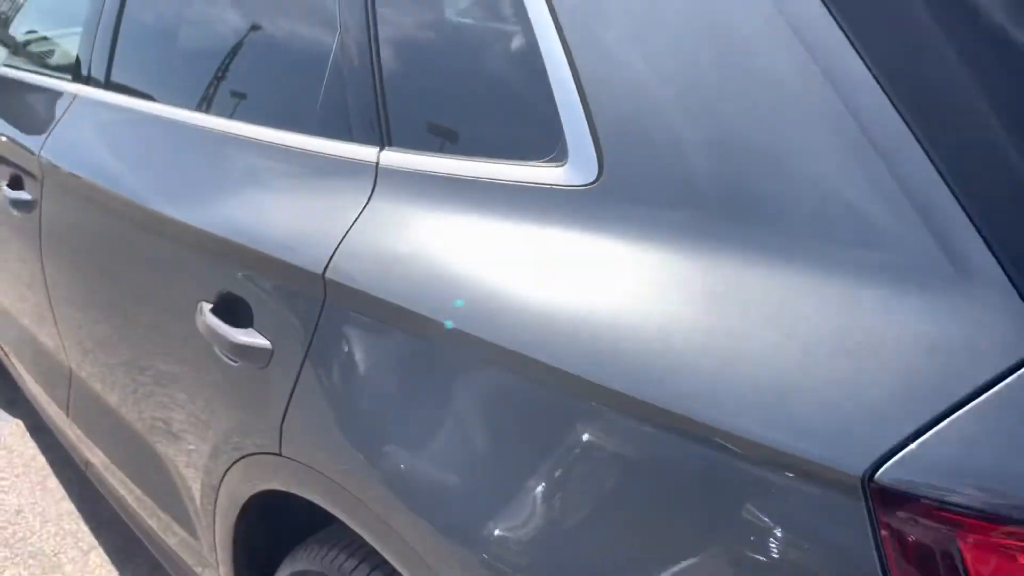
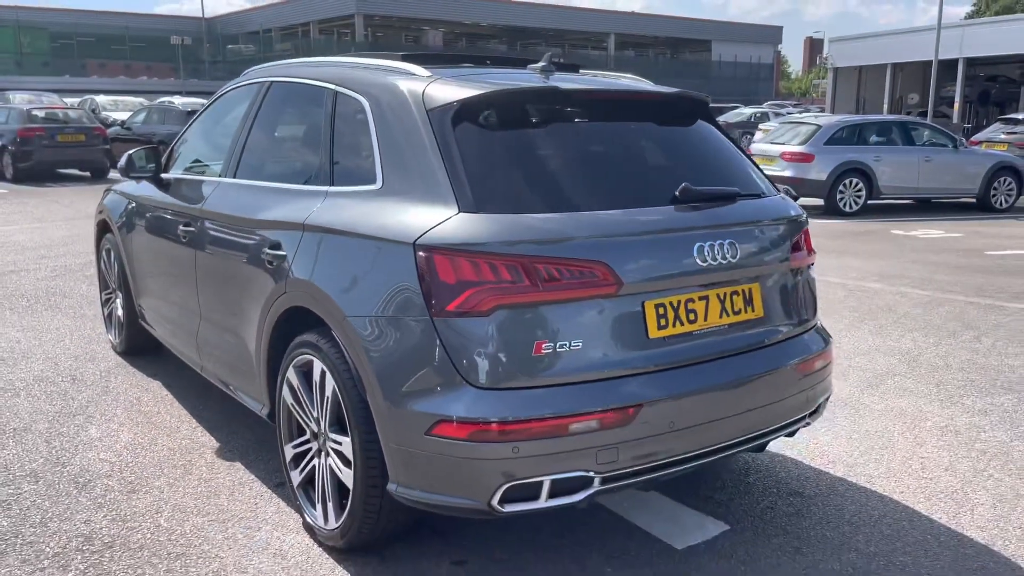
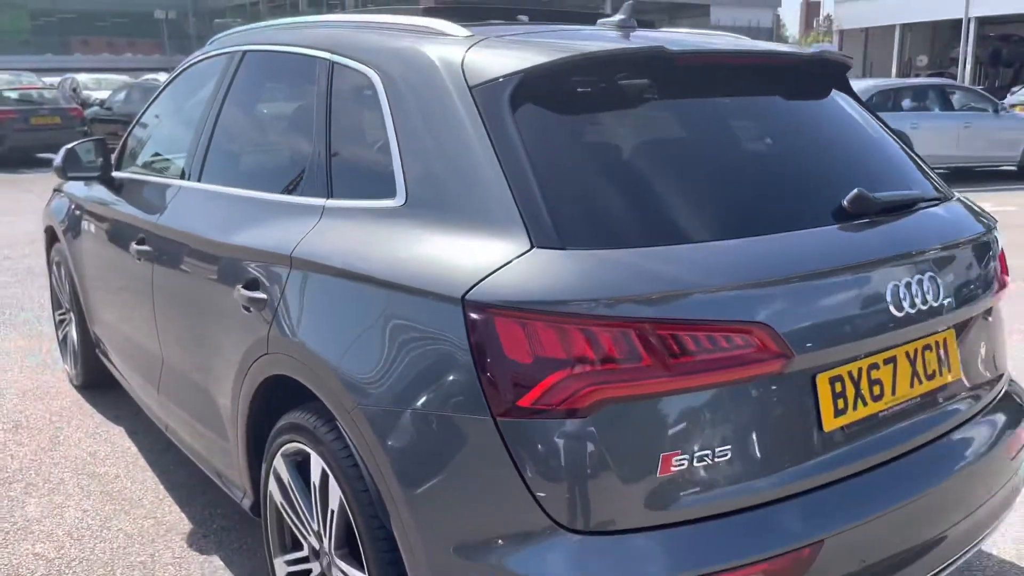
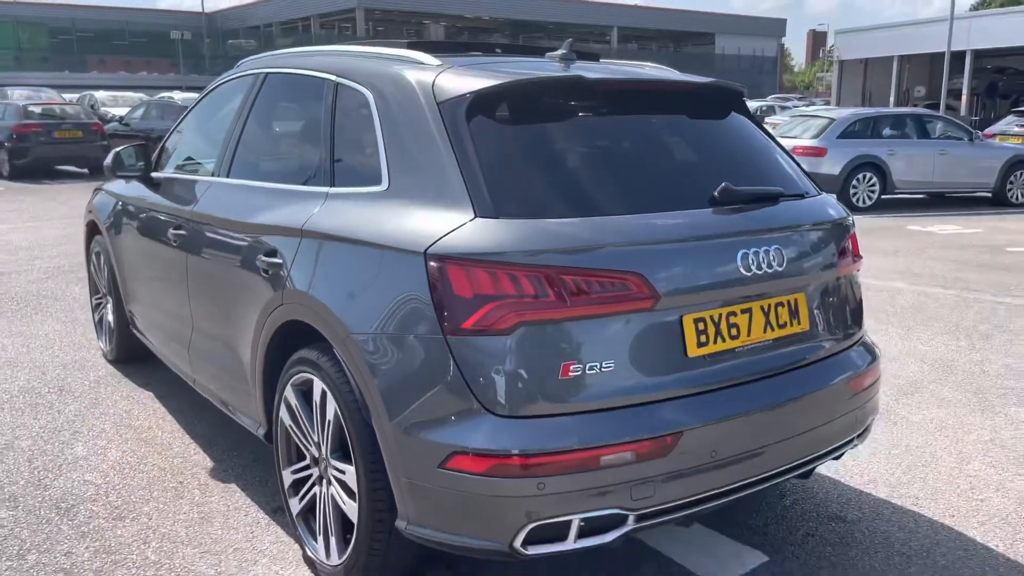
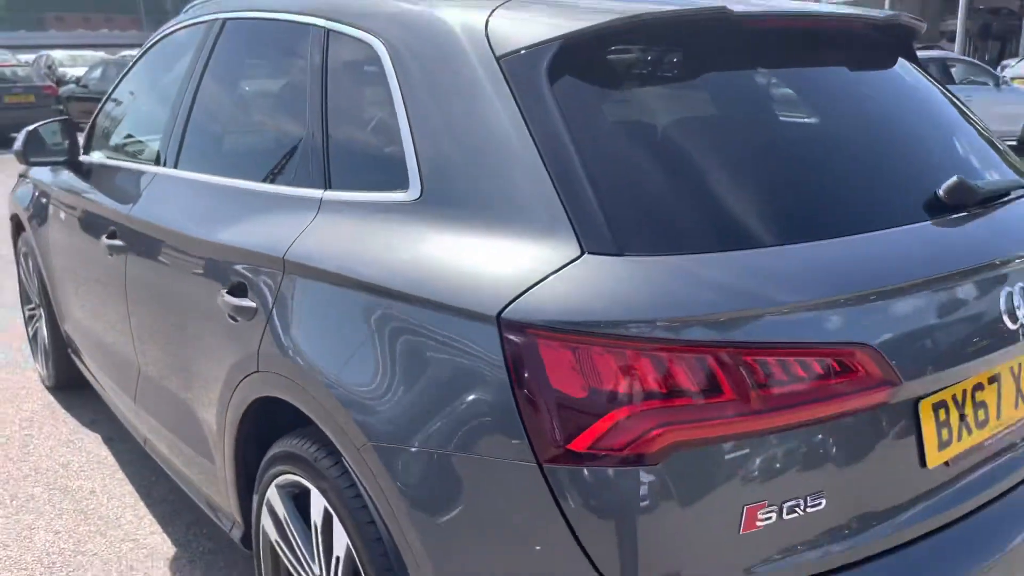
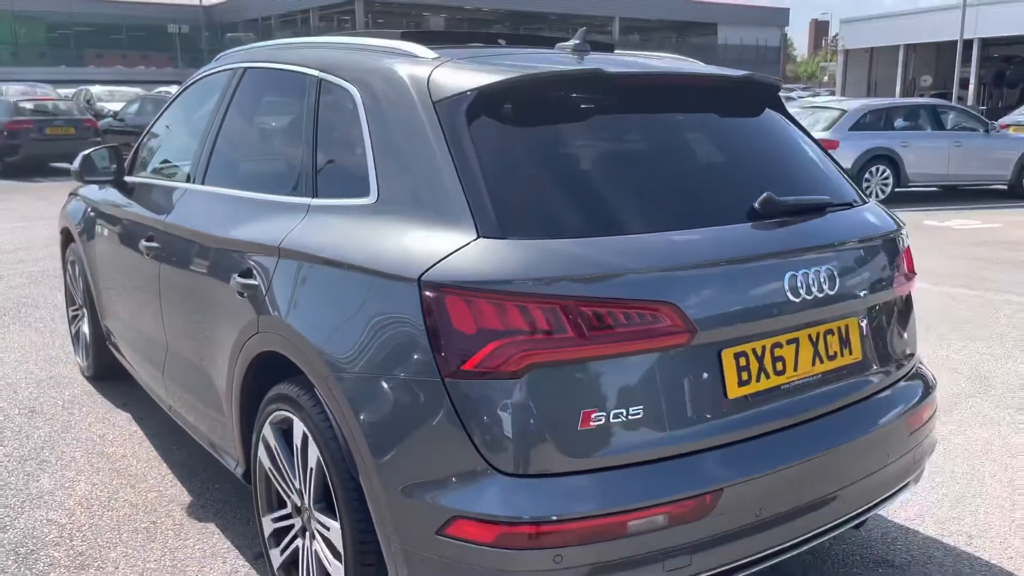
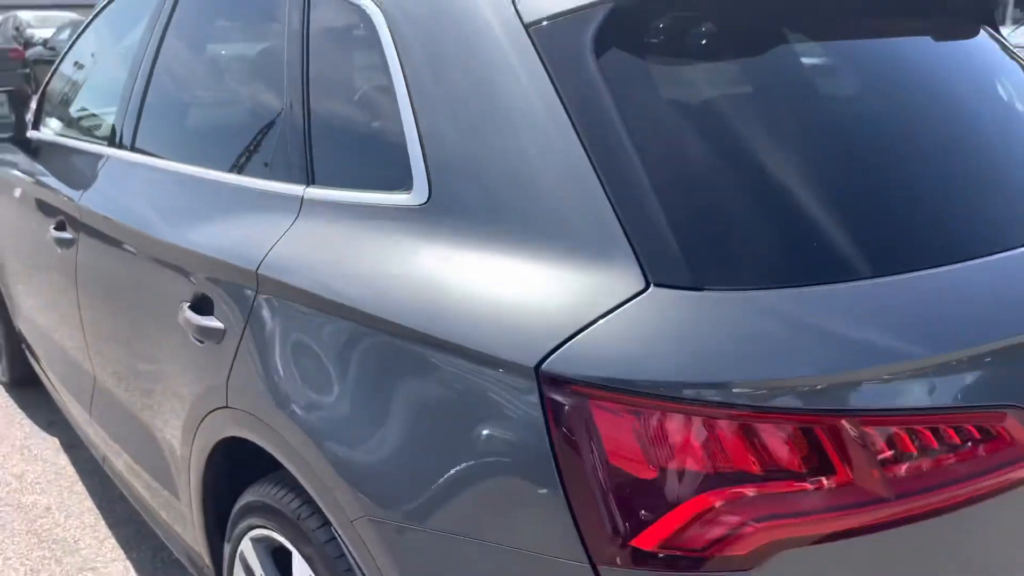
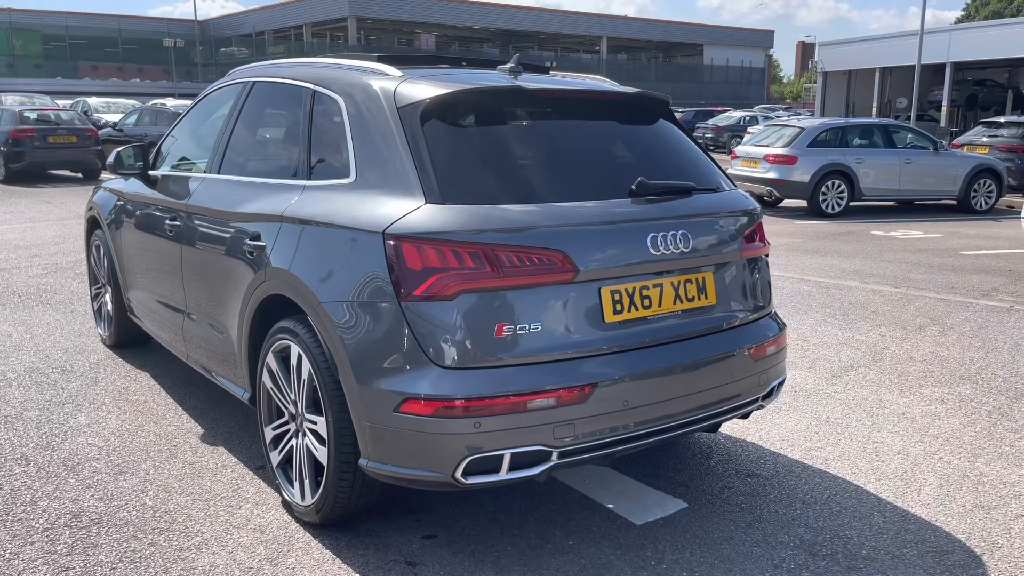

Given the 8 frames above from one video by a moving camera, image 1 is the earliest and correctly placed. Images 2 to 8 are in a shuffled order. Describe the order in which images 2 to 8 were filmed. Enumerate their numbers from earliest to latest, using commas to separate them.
7, 5, 3, 6, 4, 2, 8
